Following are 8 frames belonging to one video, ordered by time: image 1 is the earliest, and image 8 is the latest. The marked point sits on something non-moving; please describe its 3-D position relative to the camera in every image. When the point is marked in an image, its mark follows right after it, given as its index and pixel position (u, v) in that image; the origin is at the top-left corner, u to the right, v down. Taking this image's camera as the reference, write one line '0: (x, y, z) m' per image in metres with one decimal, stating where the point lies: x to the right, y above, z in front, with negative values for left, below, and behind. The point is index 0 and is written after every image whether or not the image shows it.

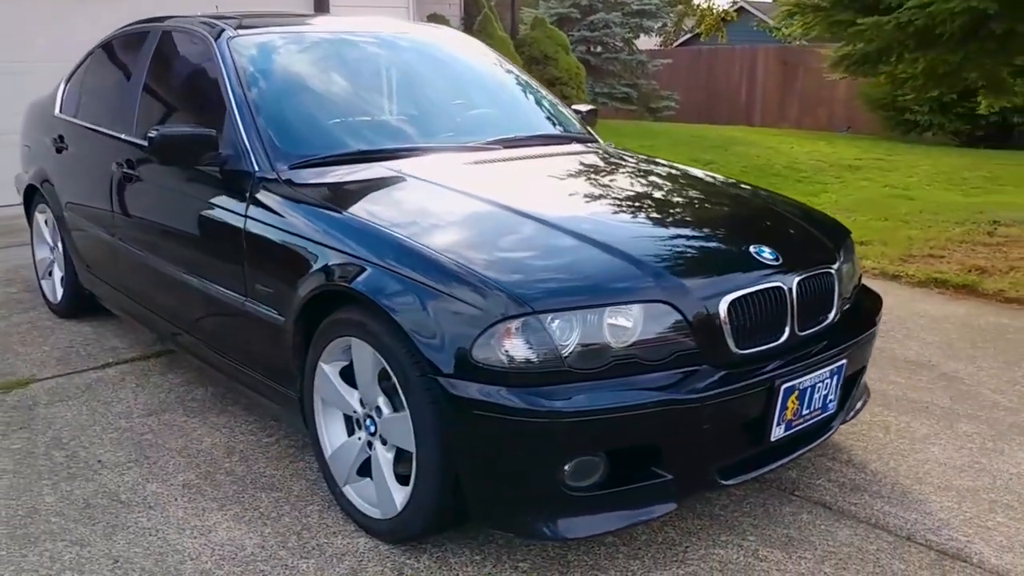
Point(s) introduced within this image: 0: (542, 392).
0: (+0.1, -0.3, +2.5) m
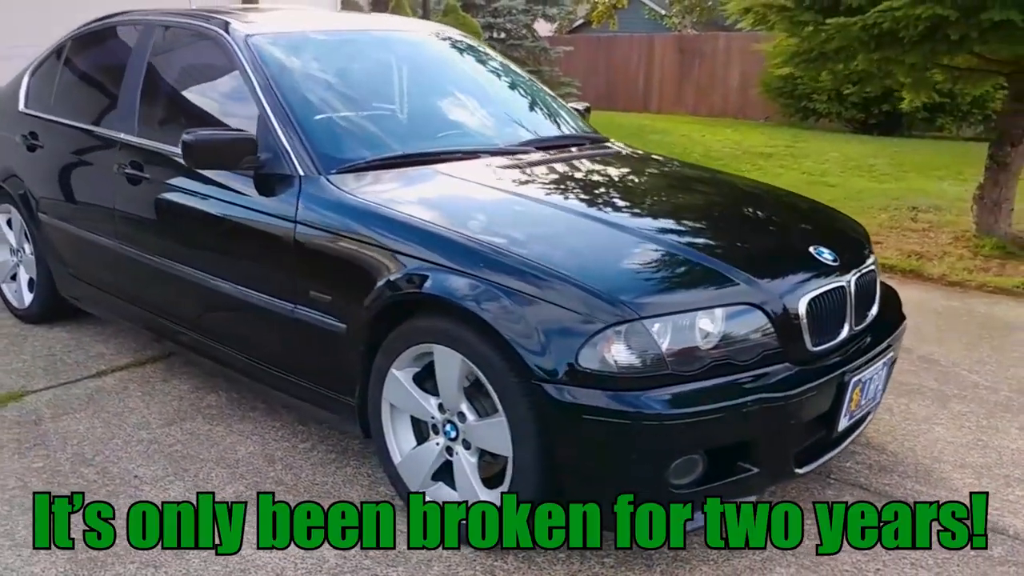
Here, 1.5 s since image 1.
0: (+0.4, -0.3, +2.5) m
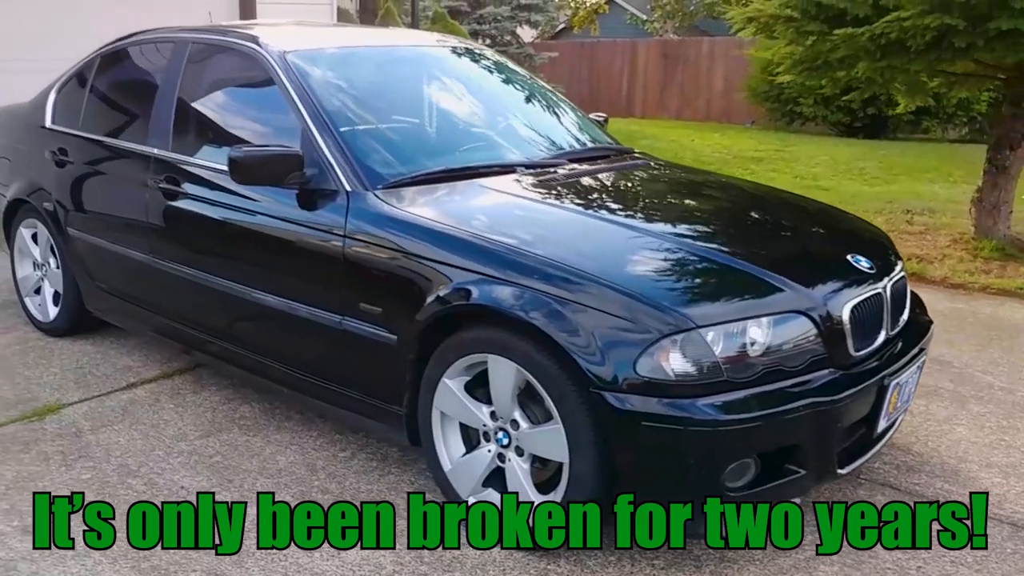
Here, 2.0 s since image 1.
0: (+0.5, -0.3, +2.6) m
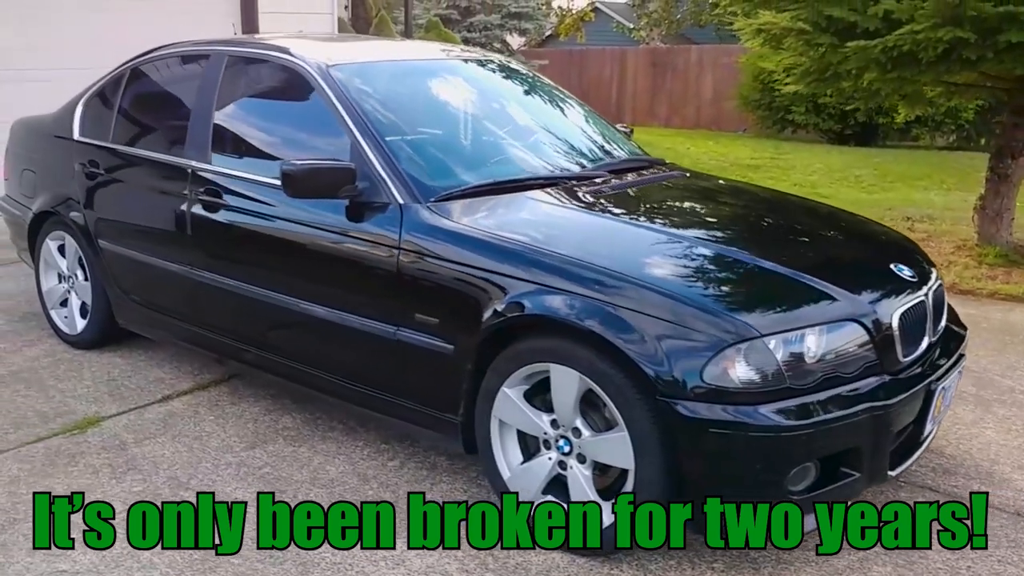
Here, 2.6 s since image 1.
0: (+0.7, -0.3, +2.7) m
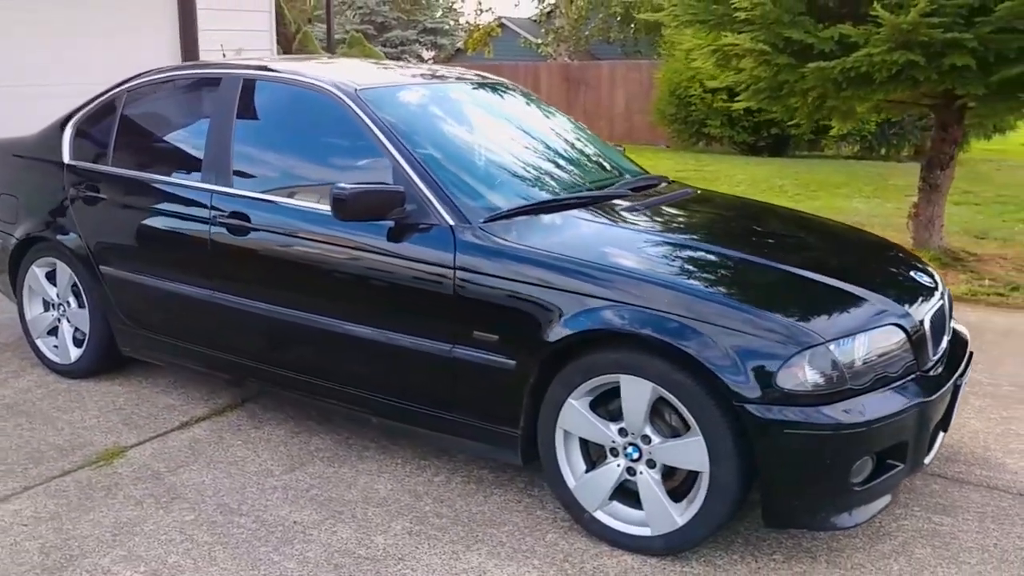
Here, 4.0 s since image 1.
0: (+1.0, -0.4, +2.9) m
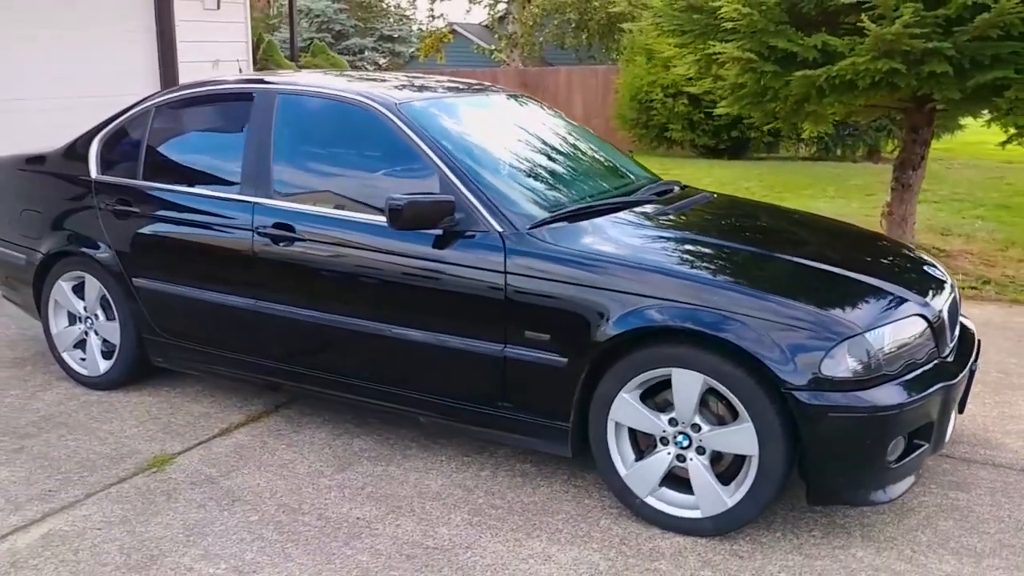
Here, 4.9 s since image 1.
0: (+1.2, -0.4, +3.2) m
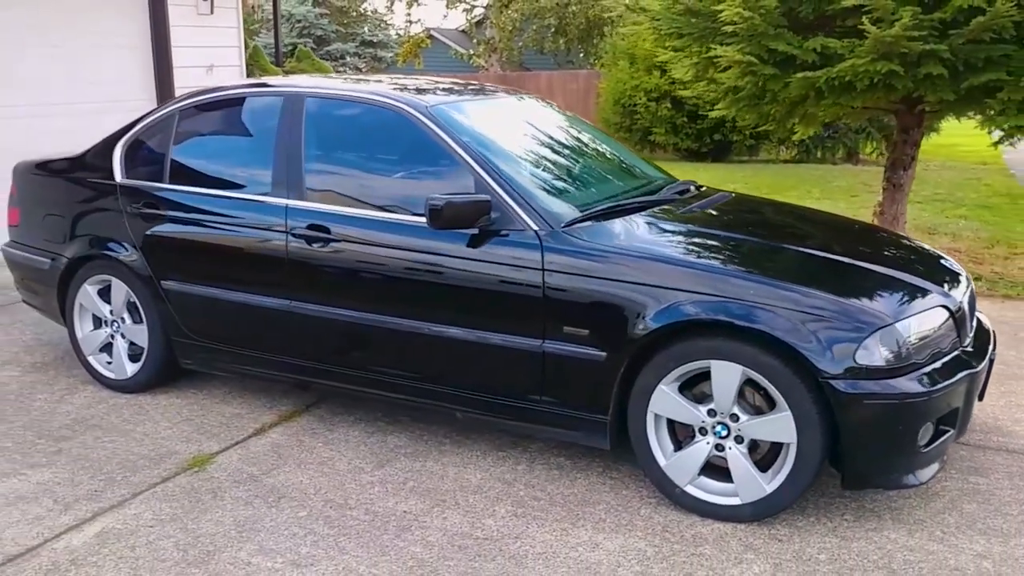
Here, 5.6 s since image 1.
0: (+1.4, -0.3, +3.3) m
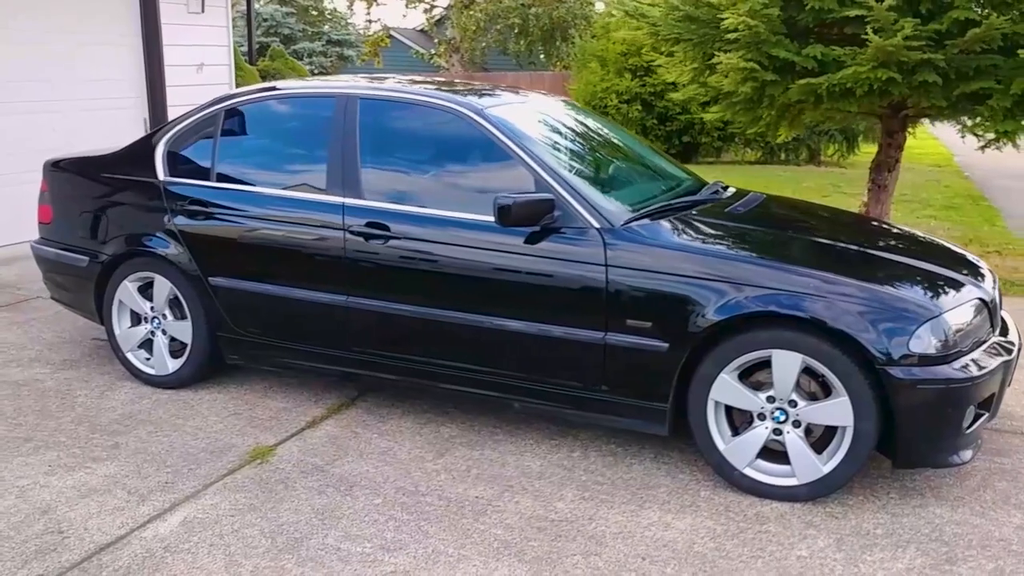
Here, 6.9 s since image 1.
0: (+1.7, -0.3, +3.6) m
